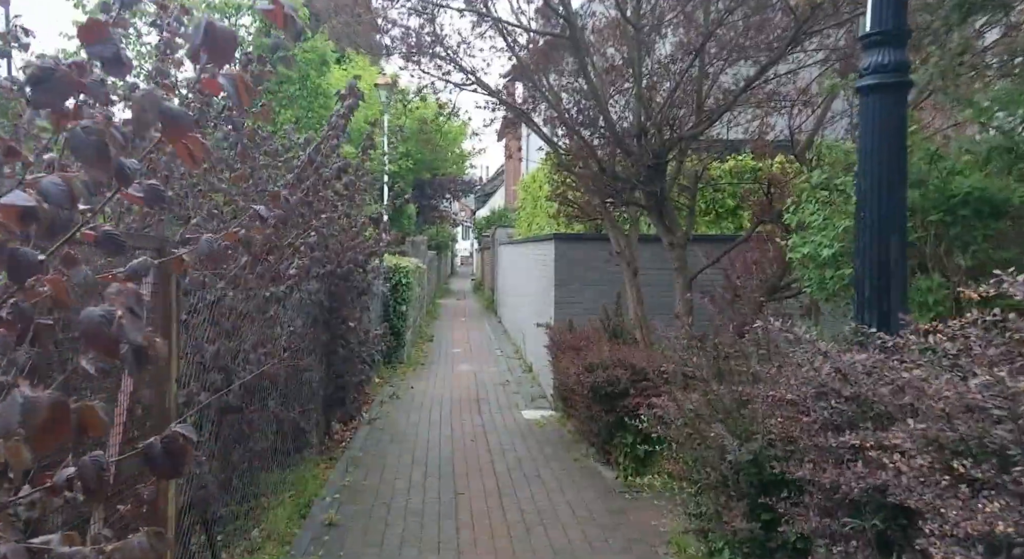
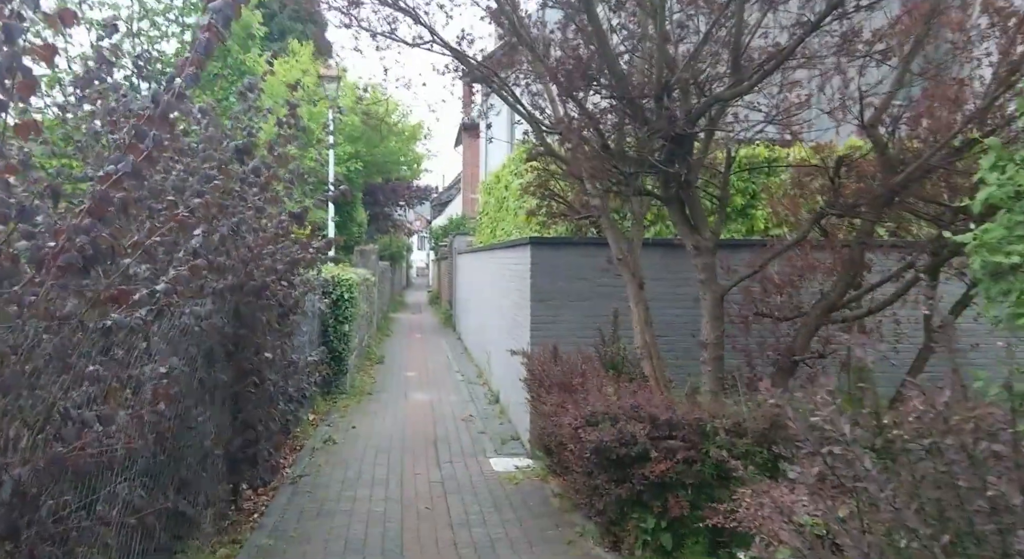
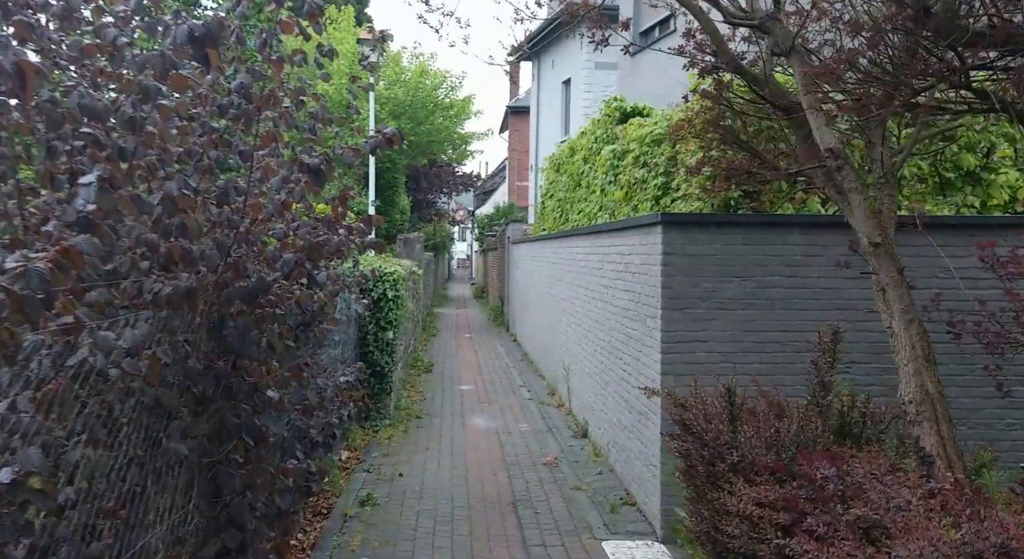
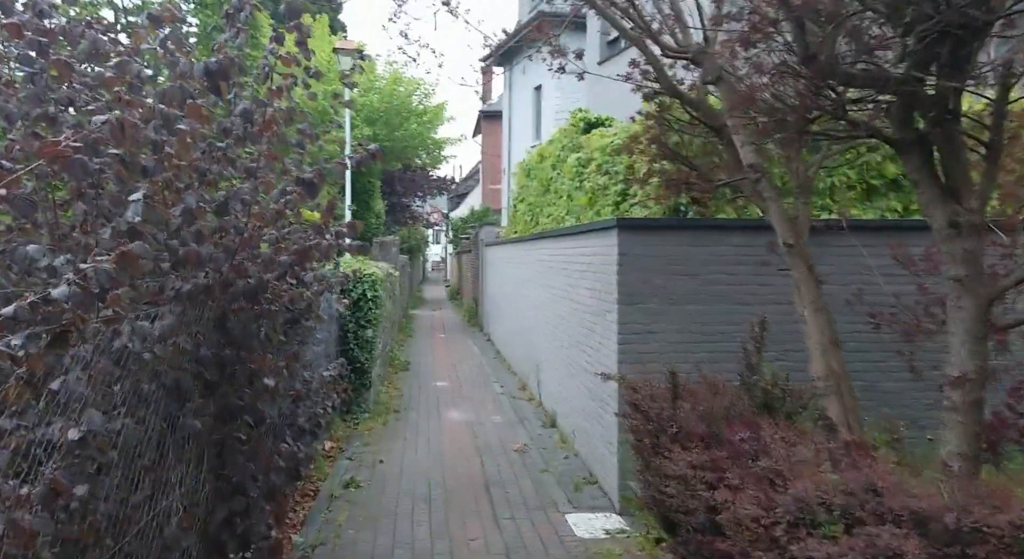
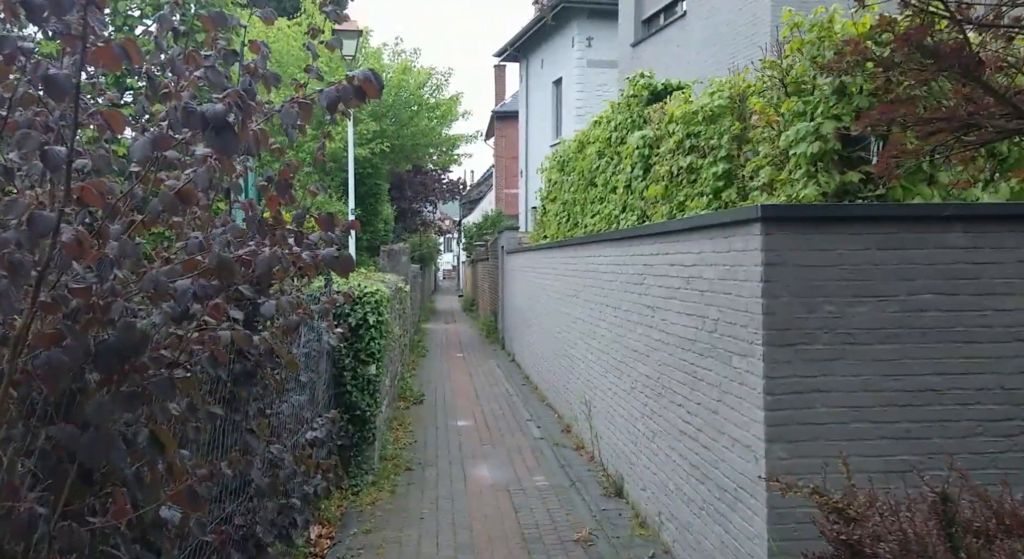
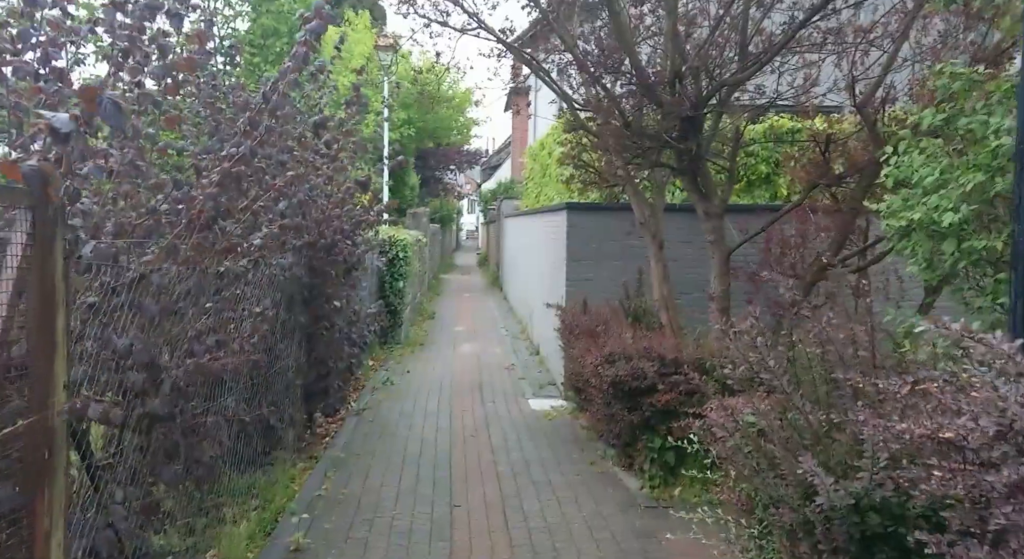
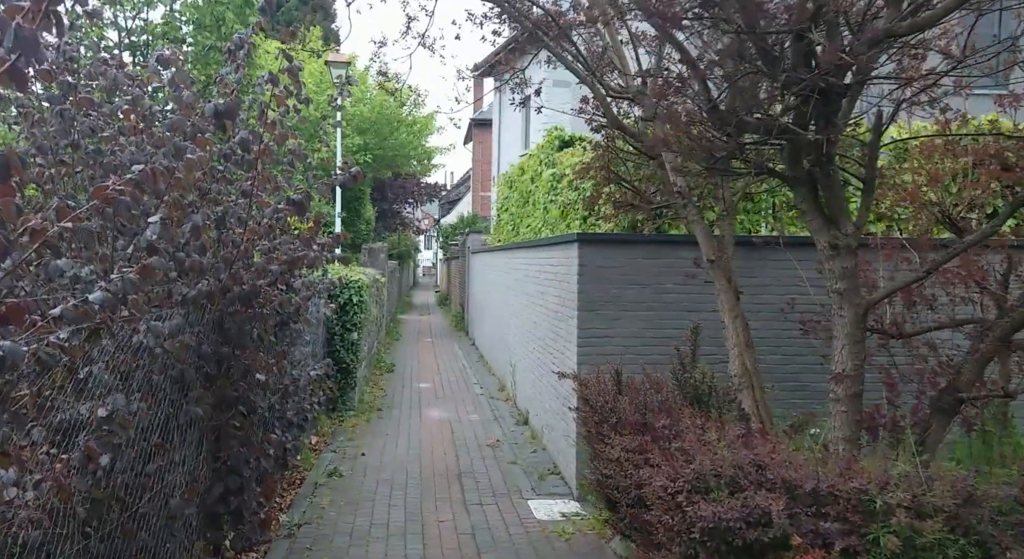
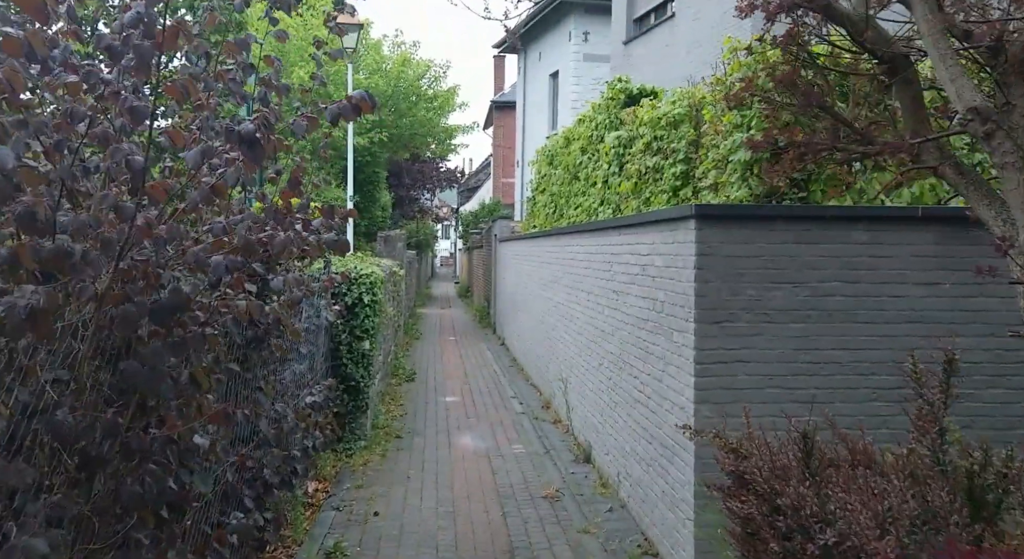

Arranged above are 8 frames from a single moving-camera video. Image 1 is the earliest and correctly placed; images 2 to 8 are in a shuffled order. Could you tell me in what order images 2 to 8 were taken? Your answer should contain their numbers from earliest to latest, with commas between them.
6, 2, 7, 4, 3, 8, 5
